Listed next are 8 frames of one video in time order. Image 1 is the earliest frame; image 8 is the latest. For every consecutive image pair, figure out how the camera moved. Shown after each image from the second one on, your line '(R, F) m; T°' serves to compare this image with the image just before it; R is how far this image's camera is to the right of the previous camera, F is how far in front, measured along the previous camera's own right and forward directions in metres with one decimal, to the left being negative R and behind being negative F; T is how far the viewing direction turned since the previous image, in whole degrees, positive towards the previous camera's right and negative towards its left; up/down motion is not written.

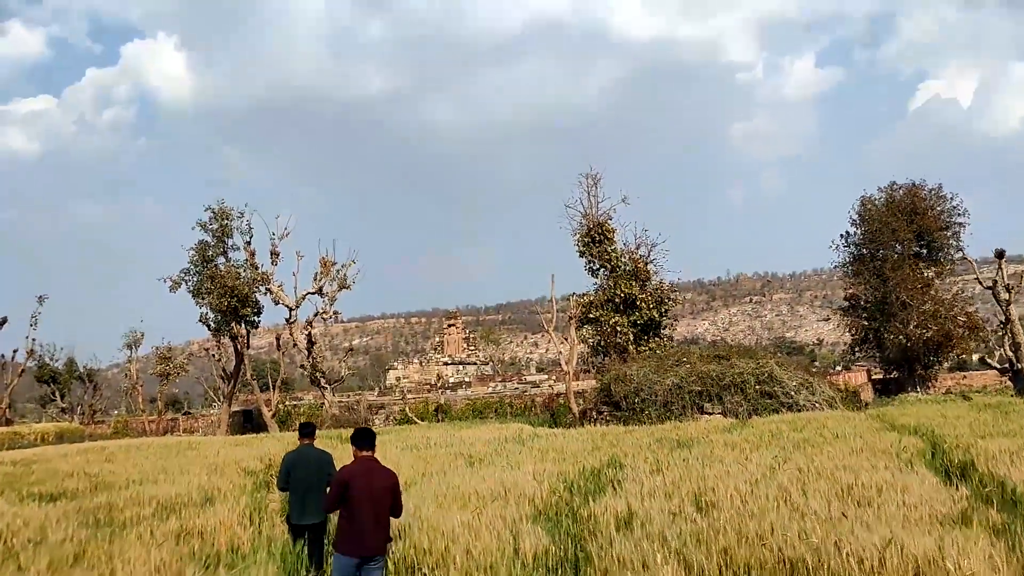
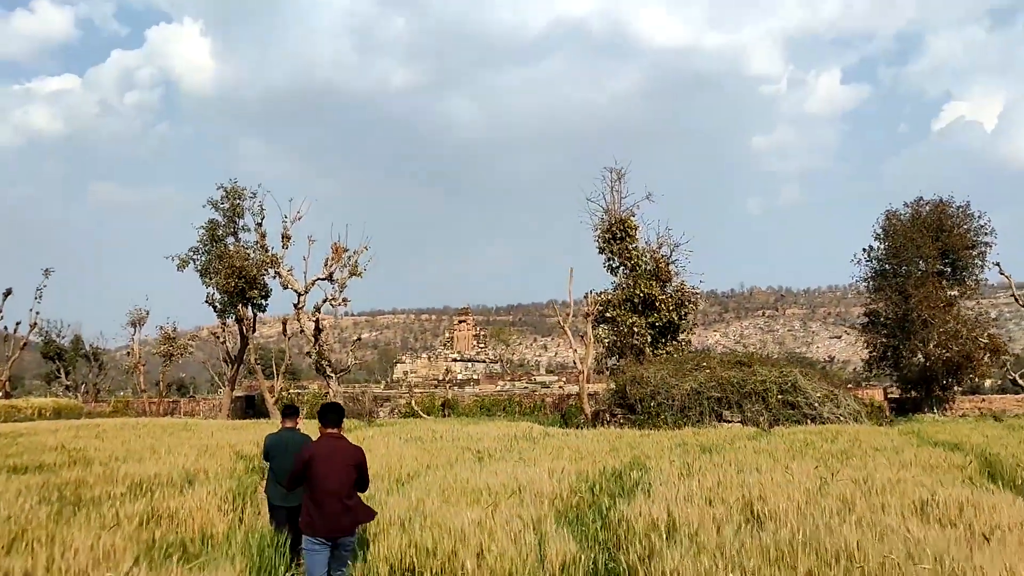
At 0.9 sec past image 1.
(-0.1, +0.8) m; -1°
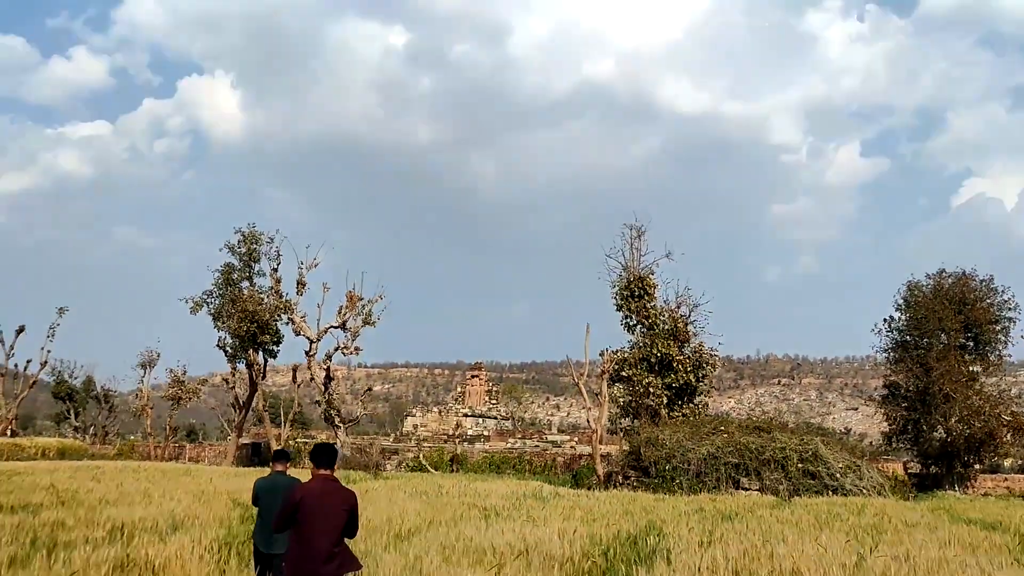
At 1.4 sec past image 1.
(0.0, +0.4) m; -1°
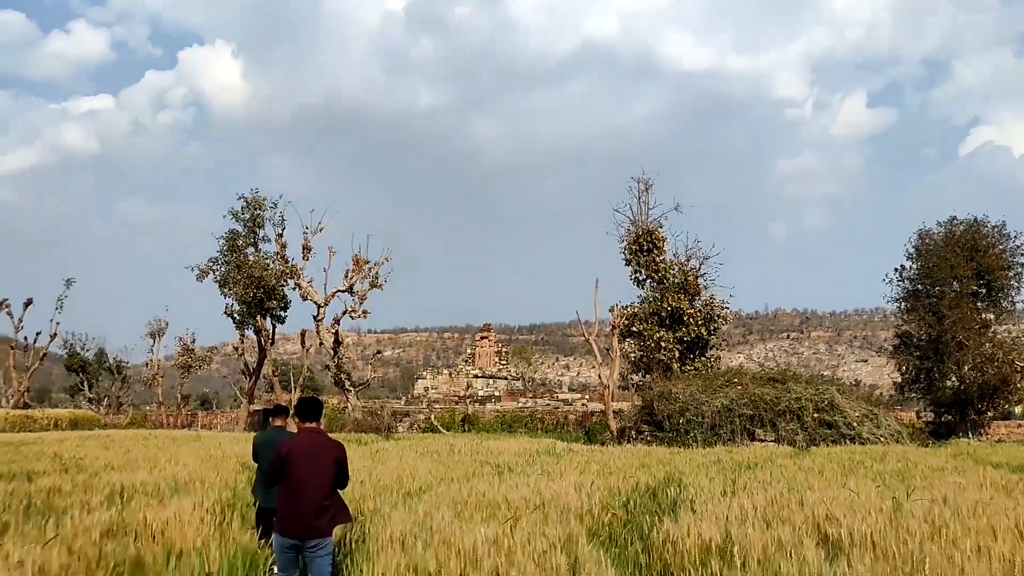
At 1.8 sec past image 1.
(0.0, +0.3) m; -1°
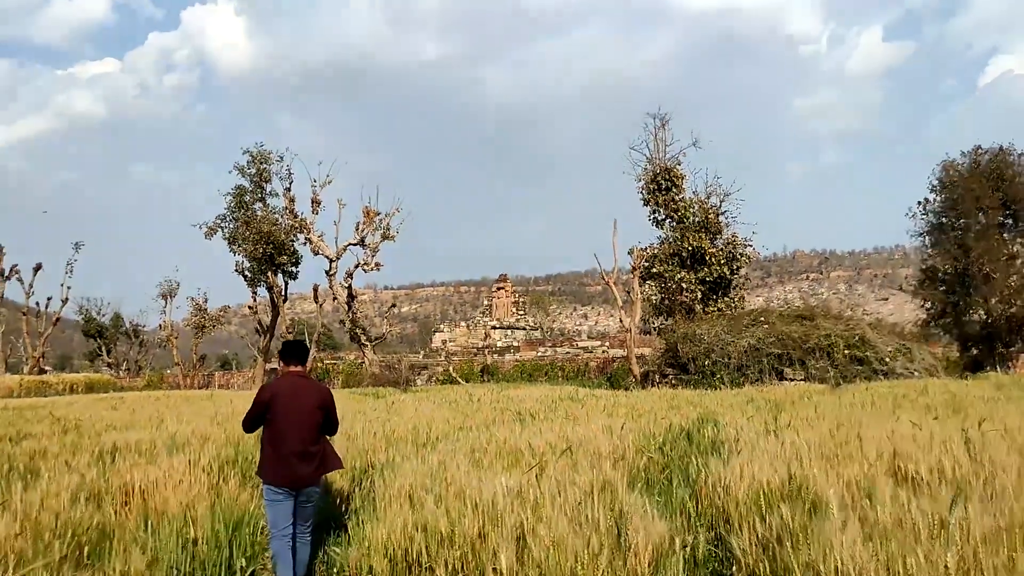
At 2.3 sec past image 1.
(0.0, +0.6) m; -1°
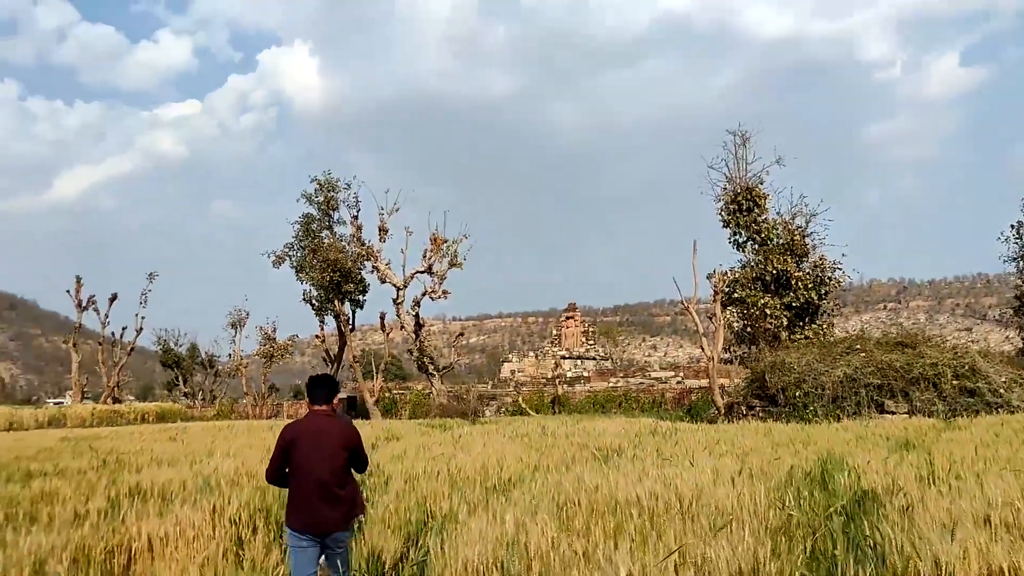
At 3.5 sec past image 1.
(-0.1, +1.0) m; -4°
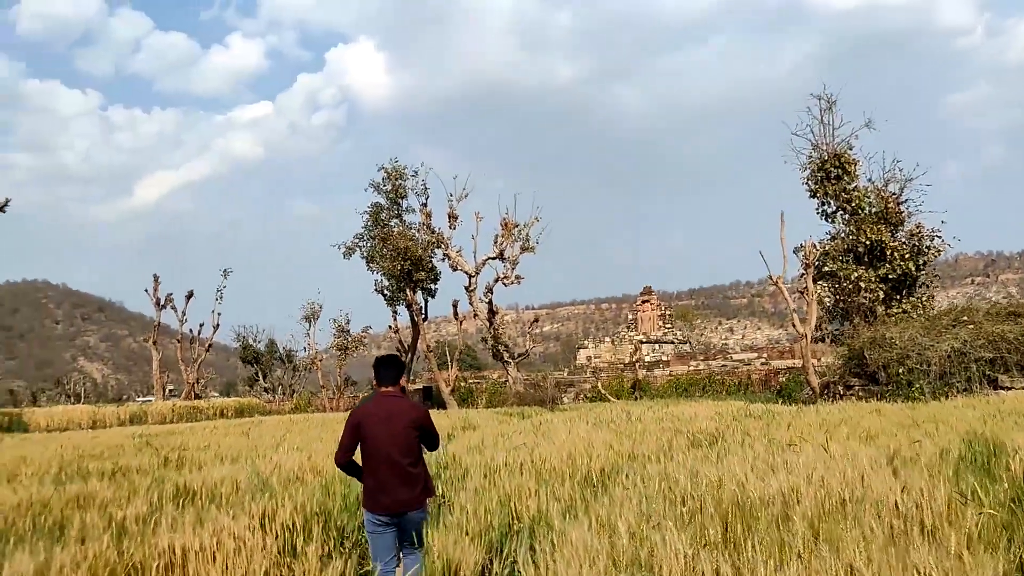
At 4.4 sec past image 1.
(-0.1, +0.8) m; -5°
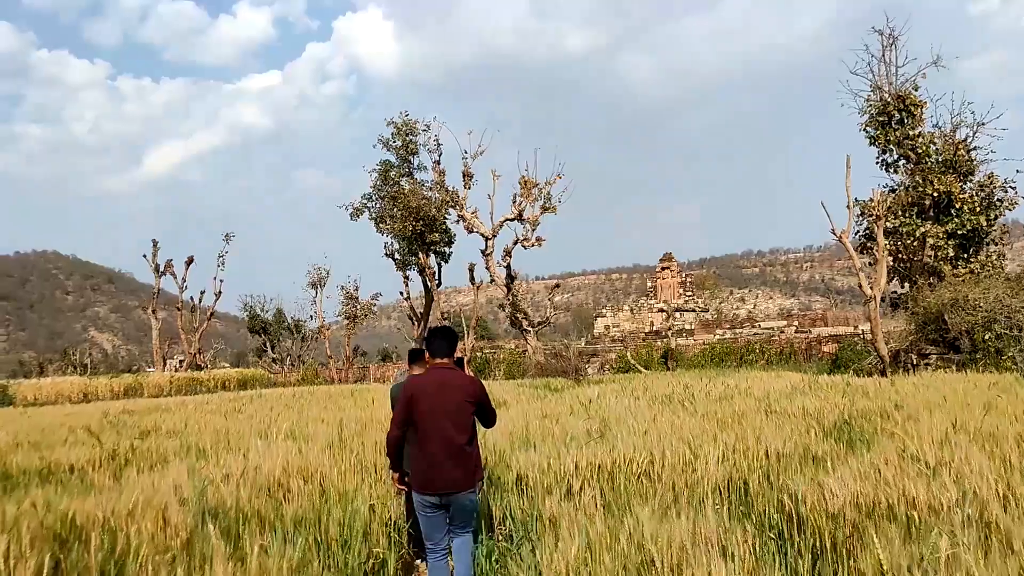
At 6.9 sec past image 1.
(-0.3, +2.0) m; -1°
